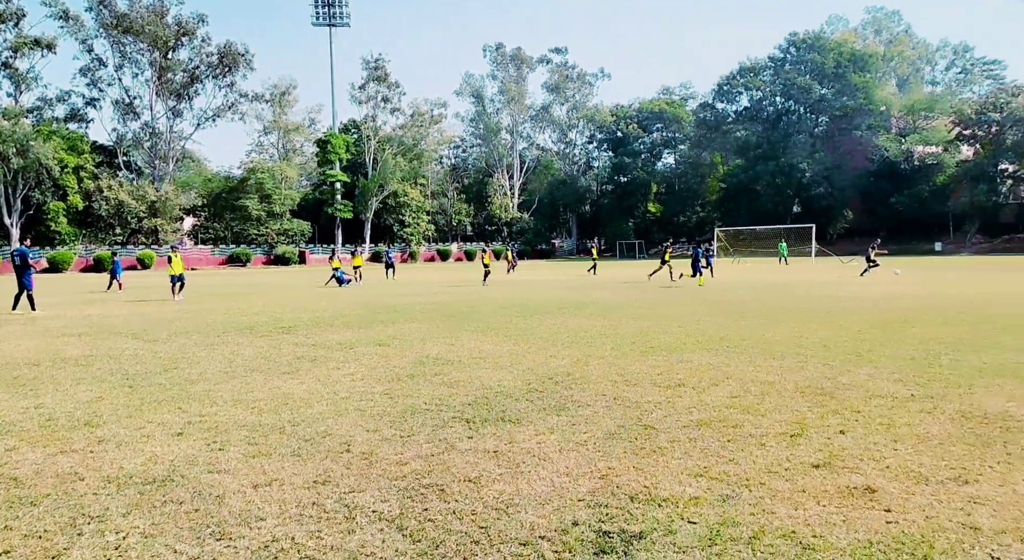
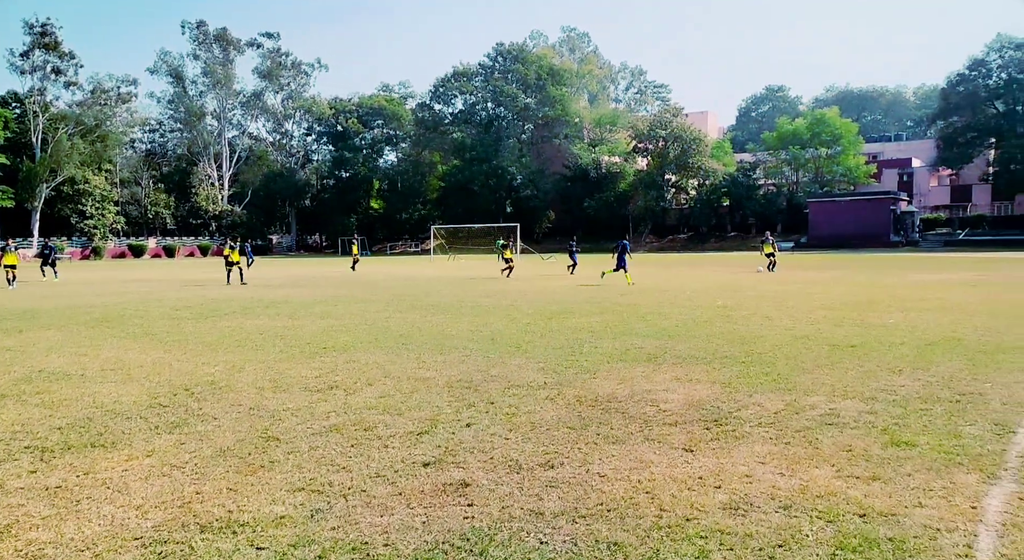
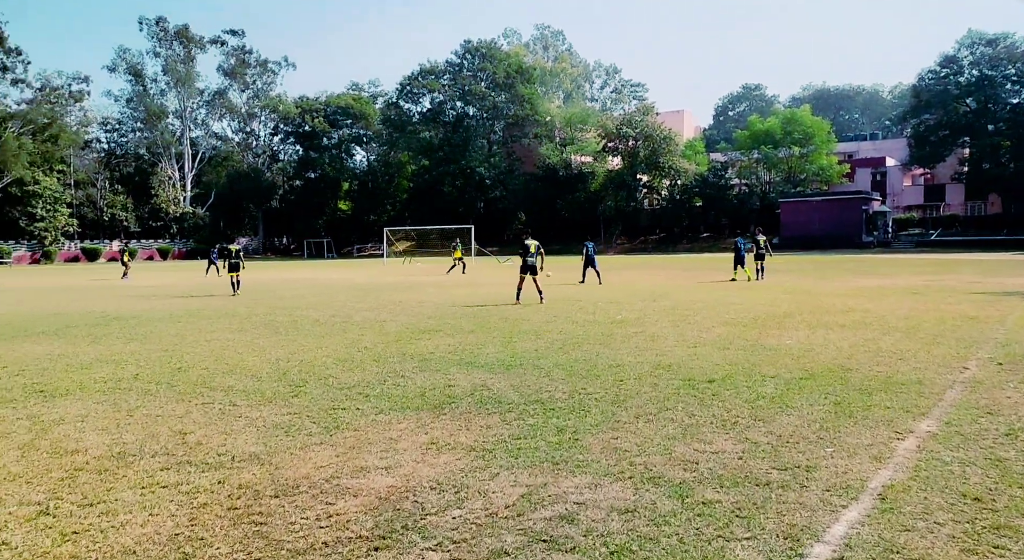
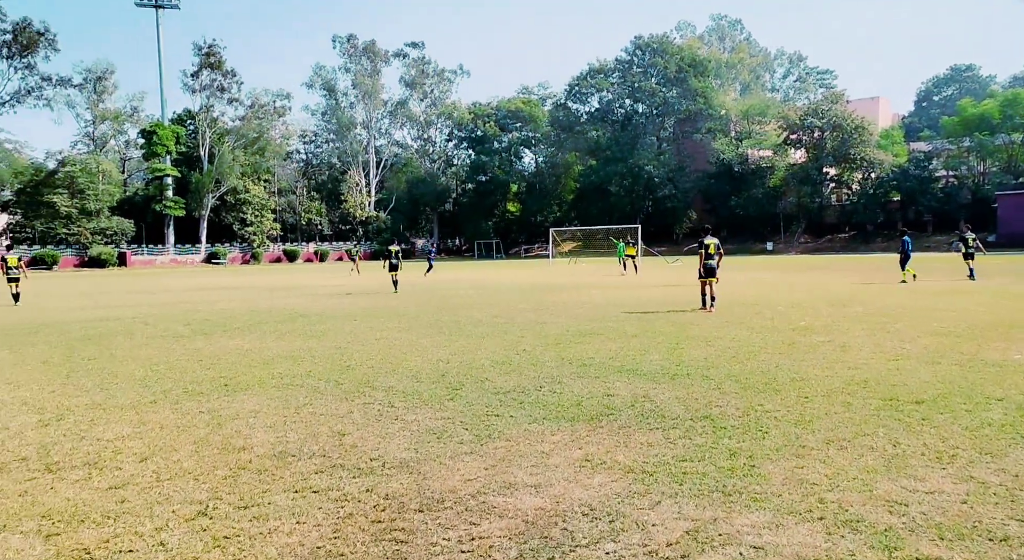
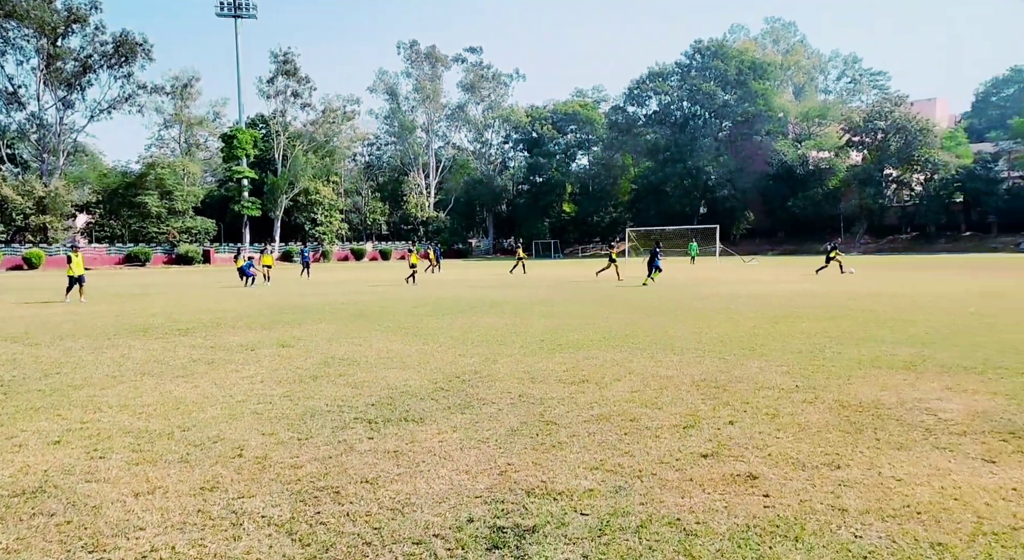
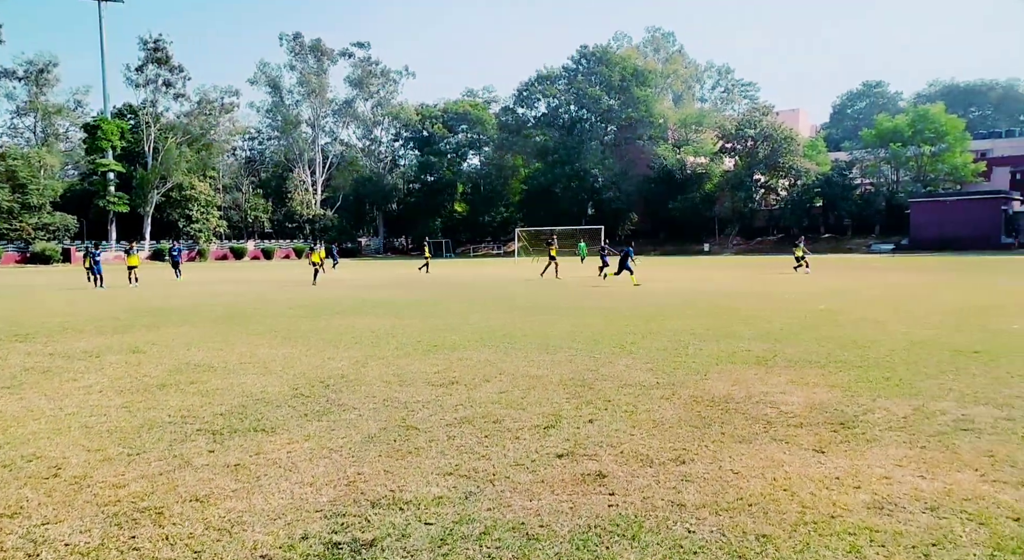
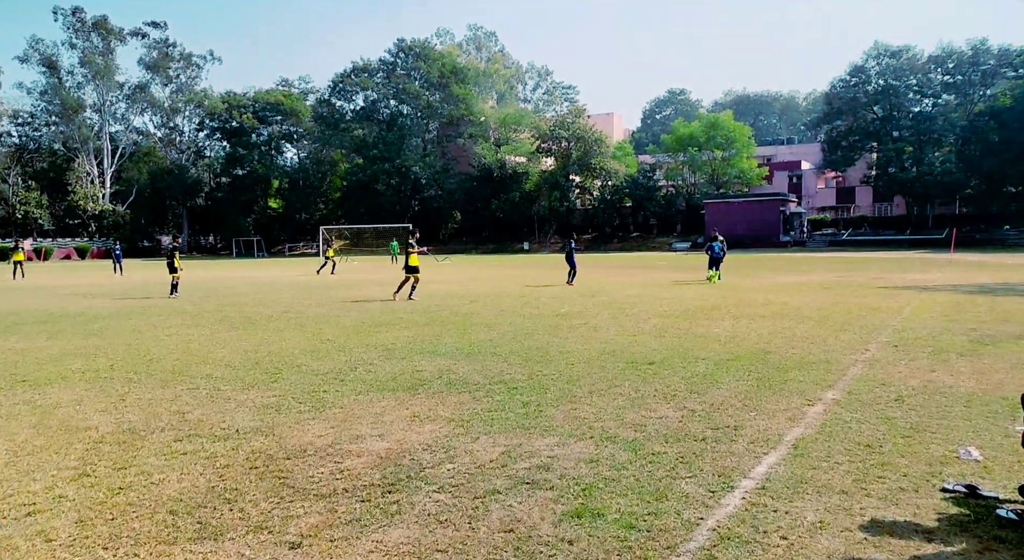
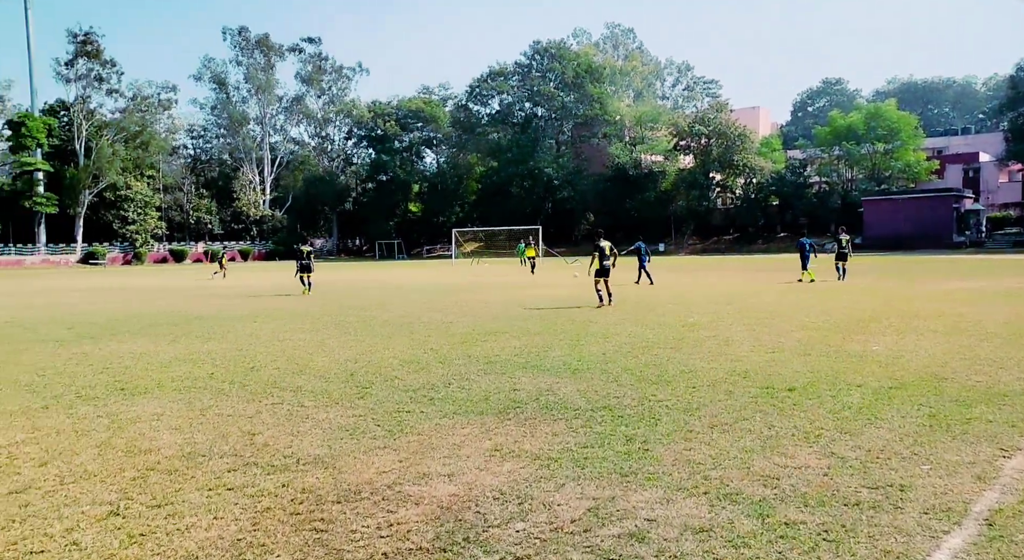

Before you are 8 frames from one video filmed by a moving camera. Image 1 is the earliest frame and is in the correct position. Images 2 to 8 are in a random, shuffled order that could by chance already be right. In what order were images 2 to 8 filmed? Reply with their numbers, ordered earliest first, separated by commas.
5, 6, 2, 7, 3, 8, 4
